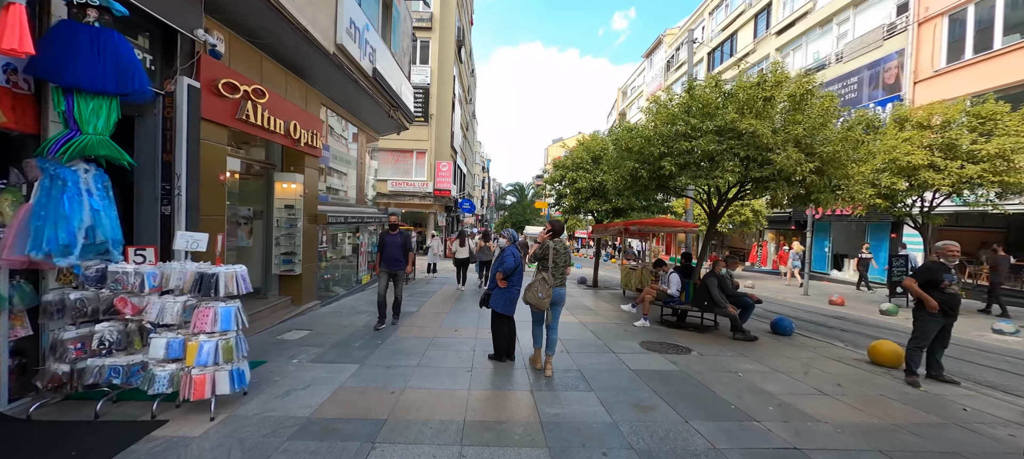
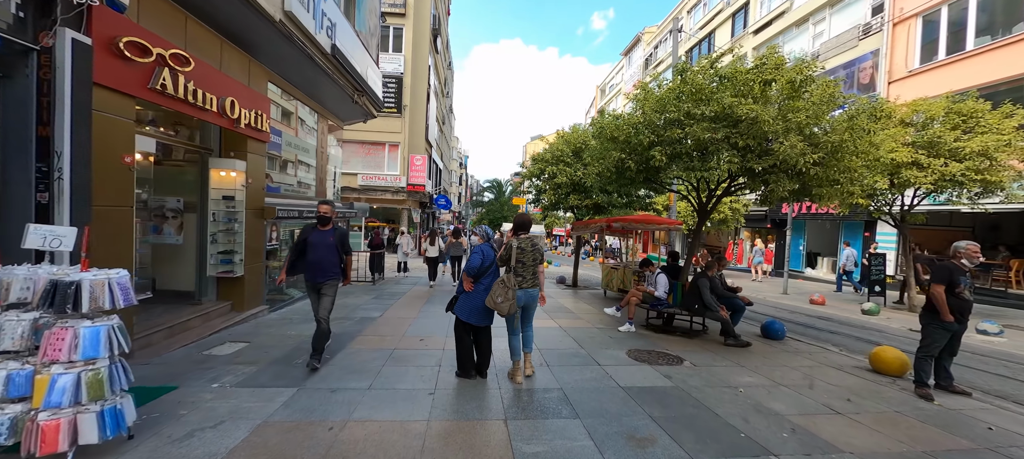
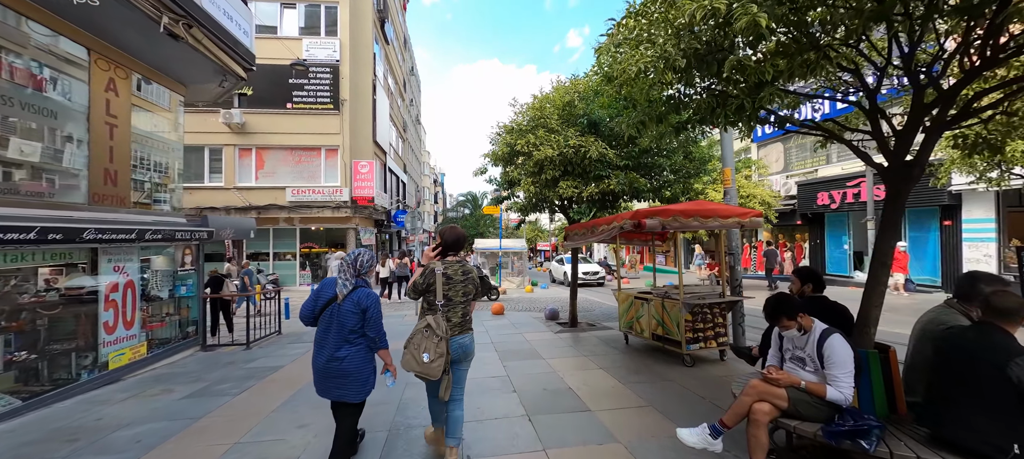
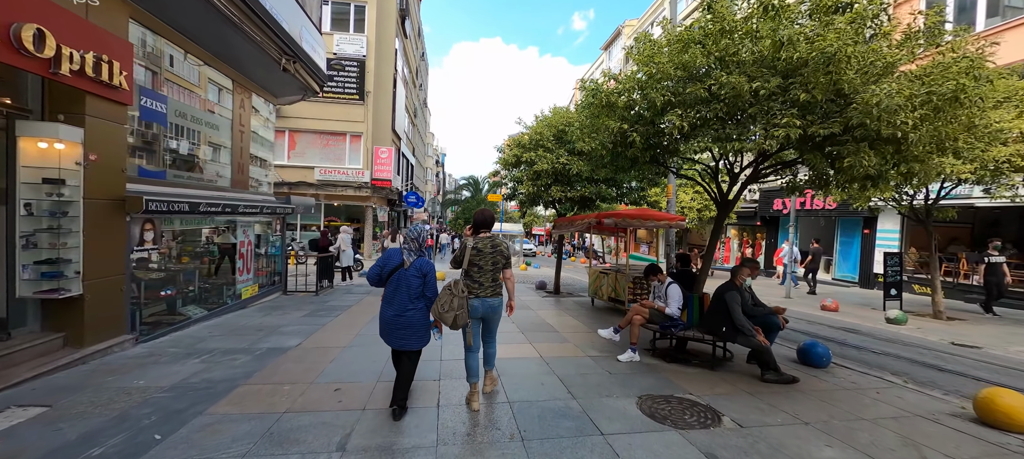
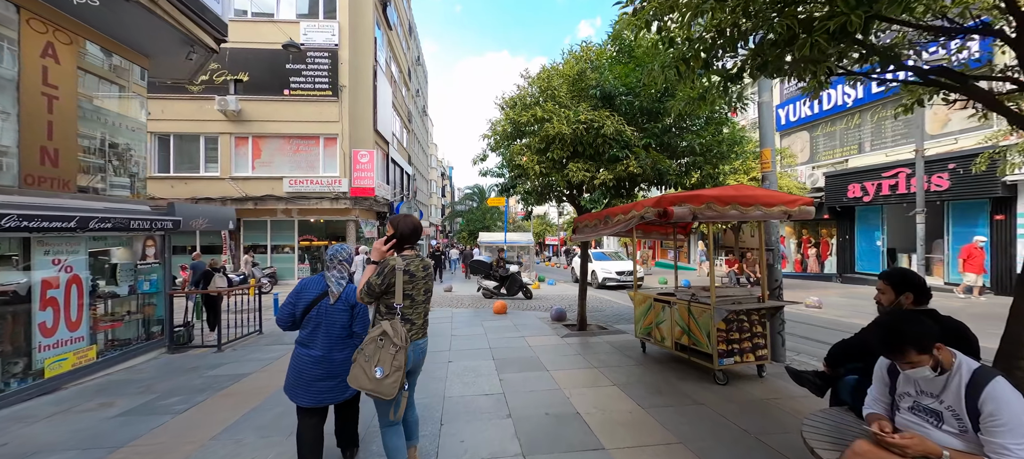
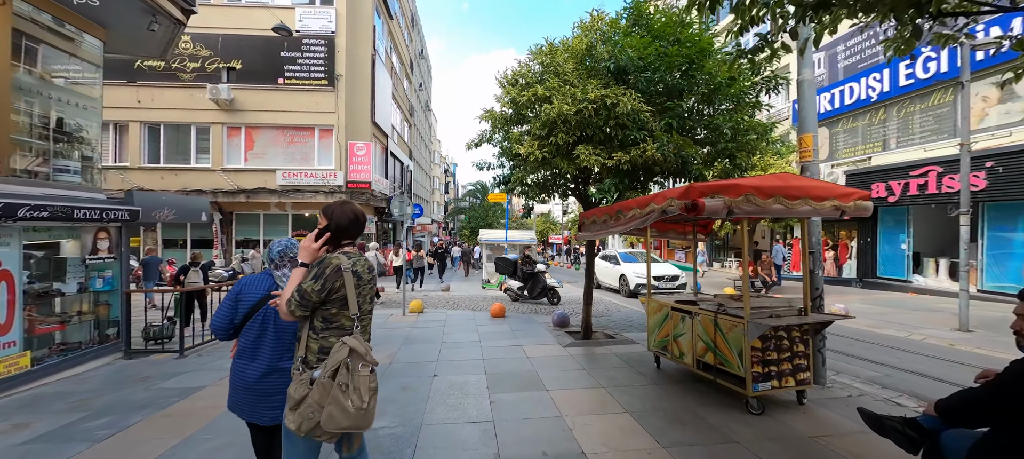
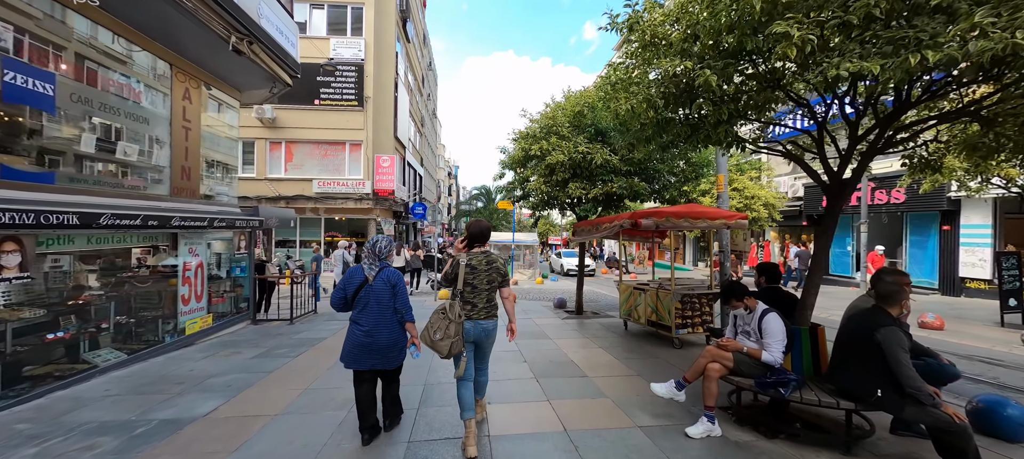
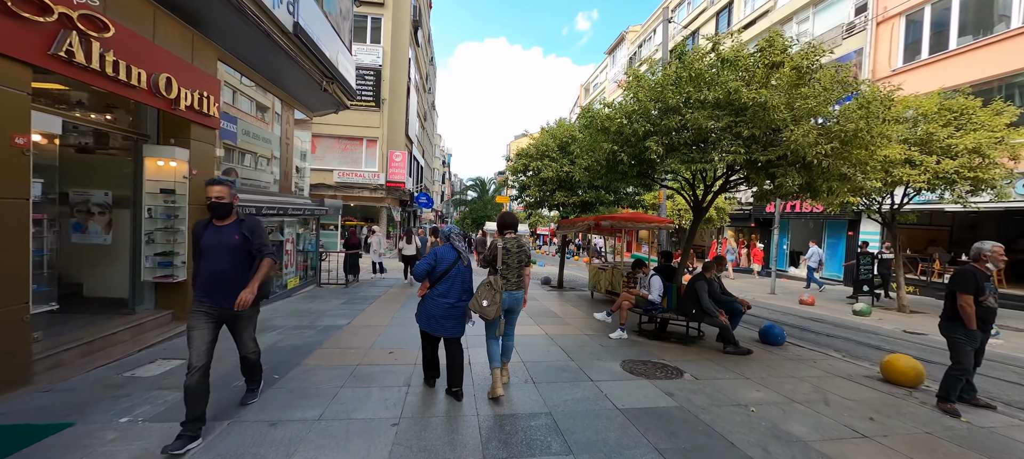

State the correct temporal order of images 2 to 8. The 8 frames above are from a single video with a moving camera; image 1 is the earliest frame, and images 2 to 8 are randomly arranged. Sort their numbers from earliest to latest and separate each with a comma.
2, 8, 4, 7, 3, 5, 6
